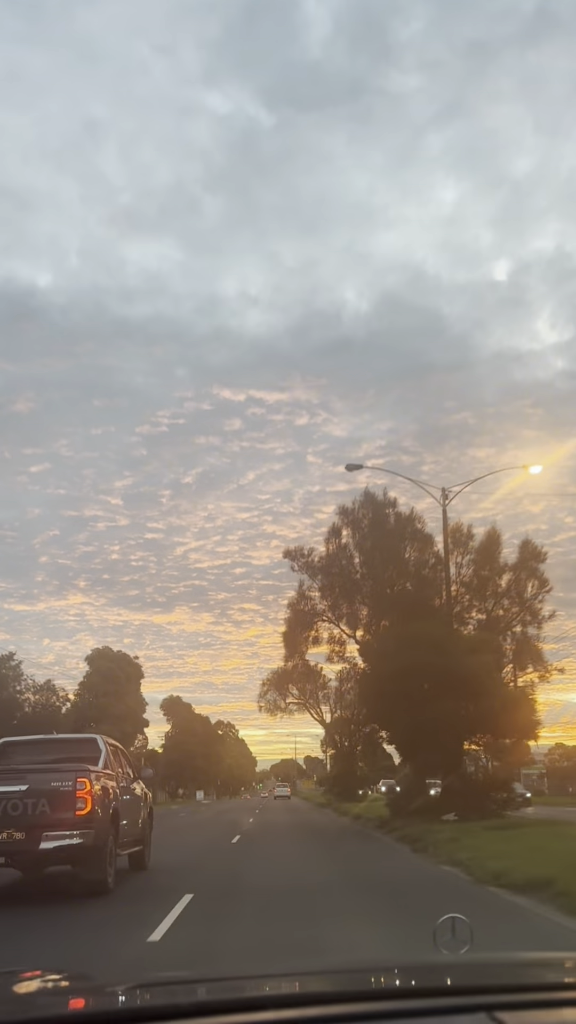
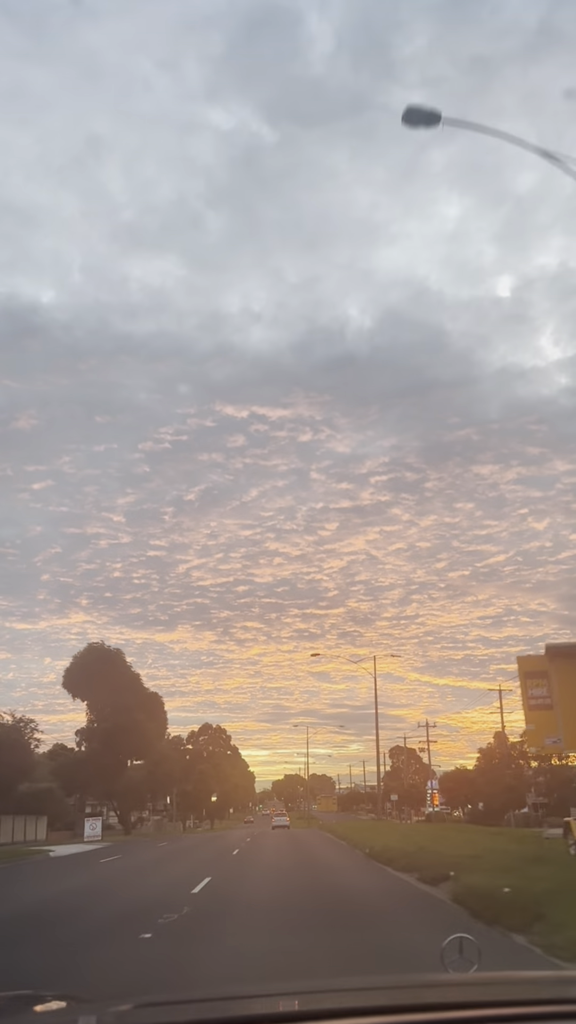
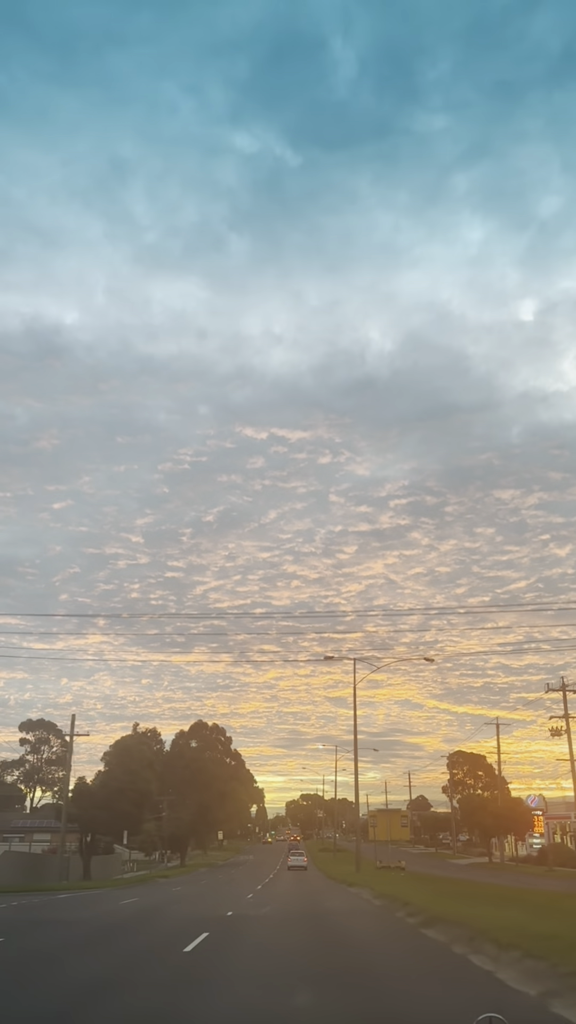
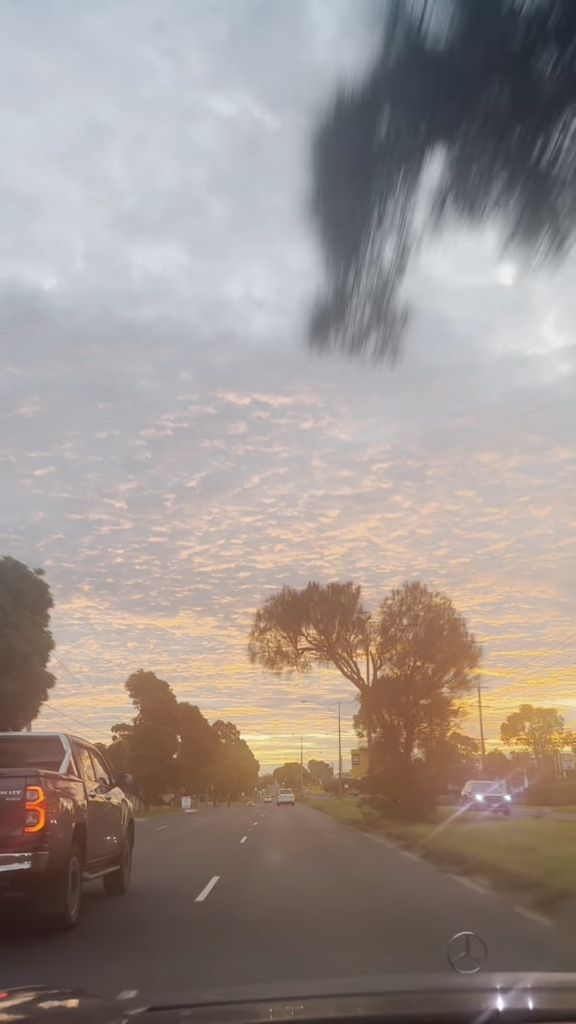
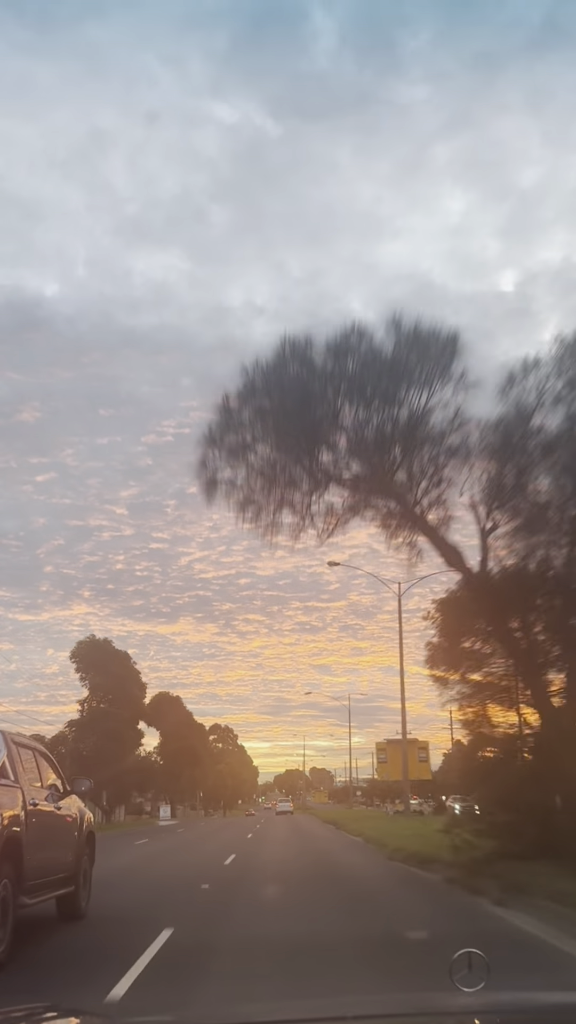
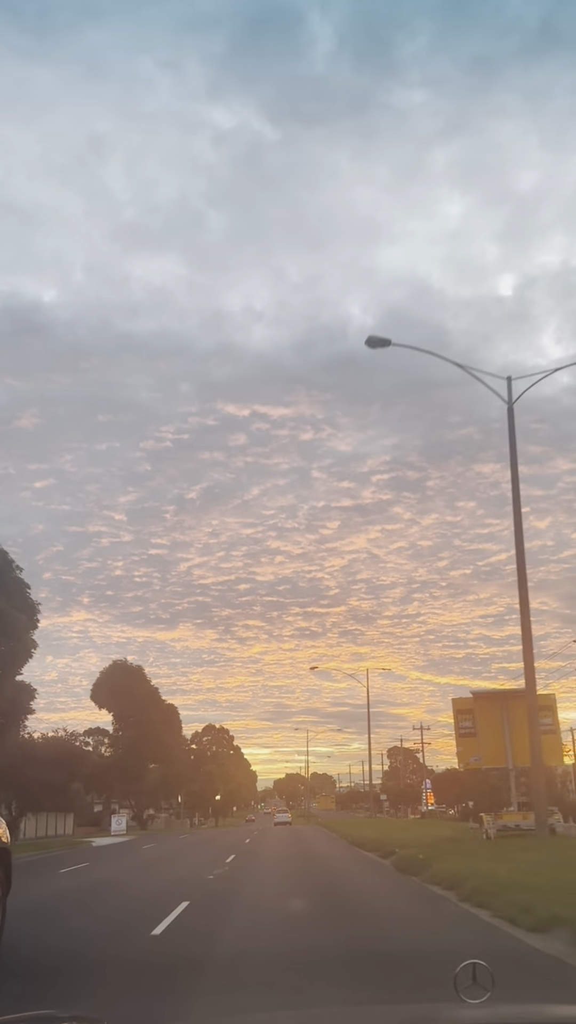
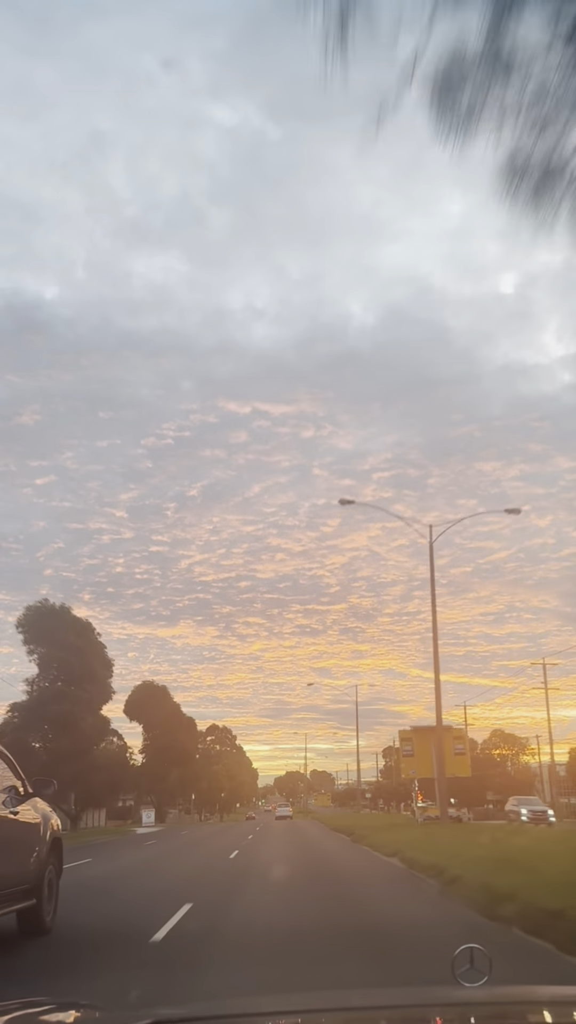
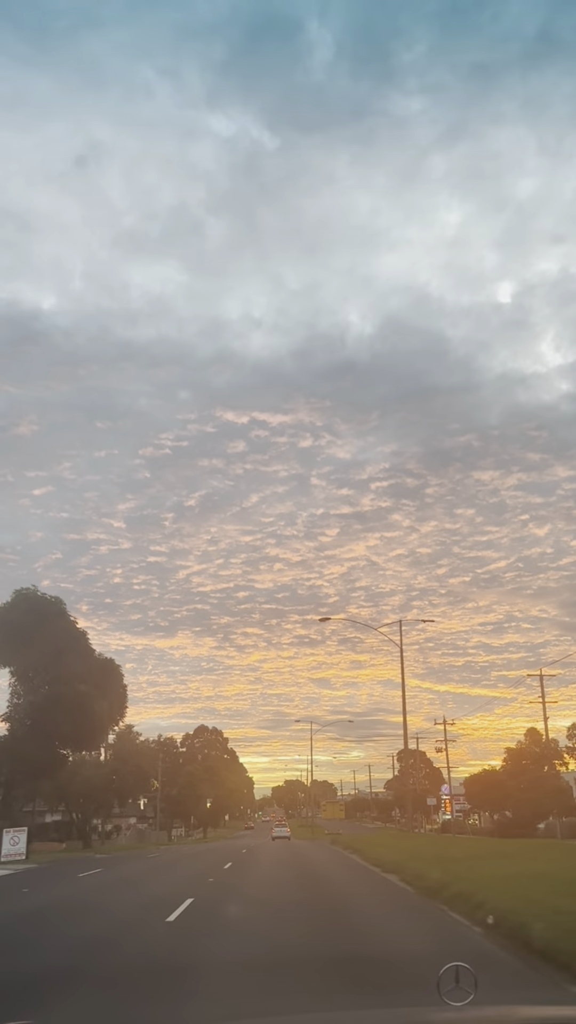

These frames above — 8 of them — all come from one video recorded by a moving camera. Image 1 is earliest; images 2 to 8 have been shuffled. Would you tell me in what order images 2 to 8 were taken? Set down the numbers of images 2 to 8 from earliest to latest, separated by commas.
4, 5, 7, 6, 2, 8, 3
